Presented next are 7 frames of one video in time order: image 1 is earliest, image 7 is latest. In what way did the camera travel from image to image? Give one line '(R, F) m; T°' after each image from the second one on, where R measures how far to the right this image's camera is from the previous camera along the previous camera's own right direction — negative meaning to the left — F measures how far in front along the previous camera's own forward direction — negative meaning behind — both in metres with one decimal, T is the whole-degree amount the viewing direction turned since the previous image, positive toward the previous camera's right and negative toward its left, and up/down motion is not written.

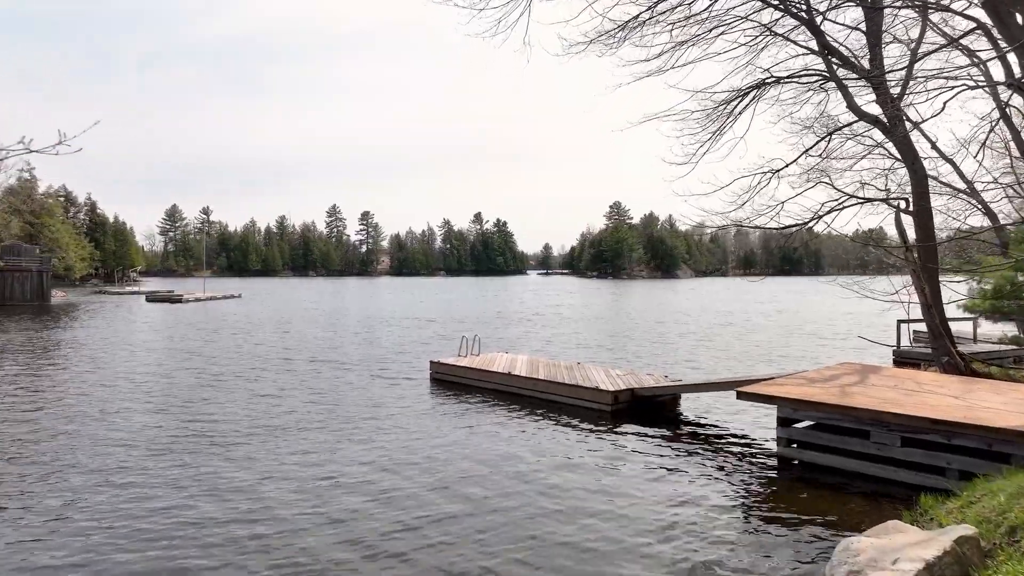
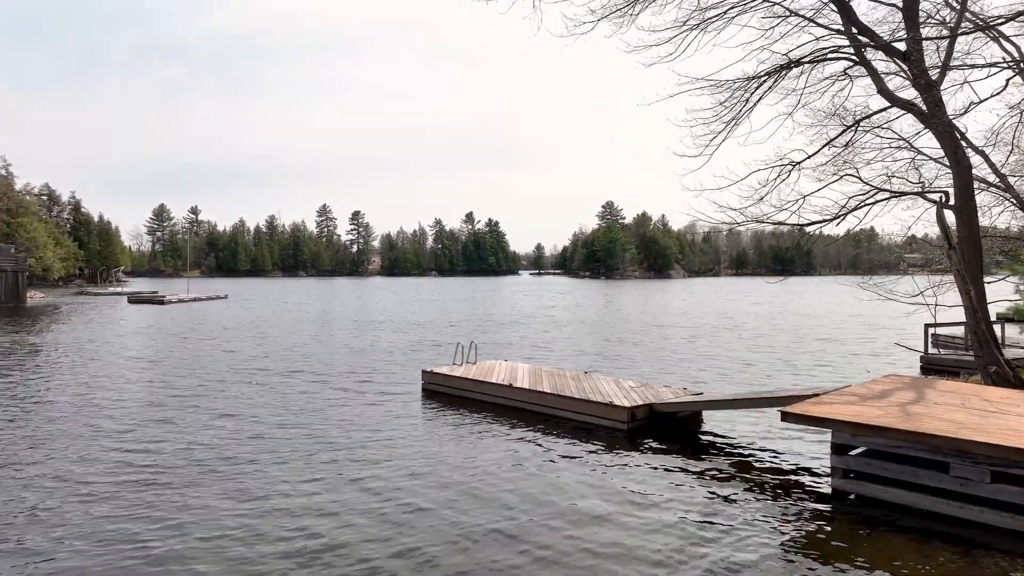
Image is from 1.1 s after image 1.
(-0.2, +1.3) m; +1°
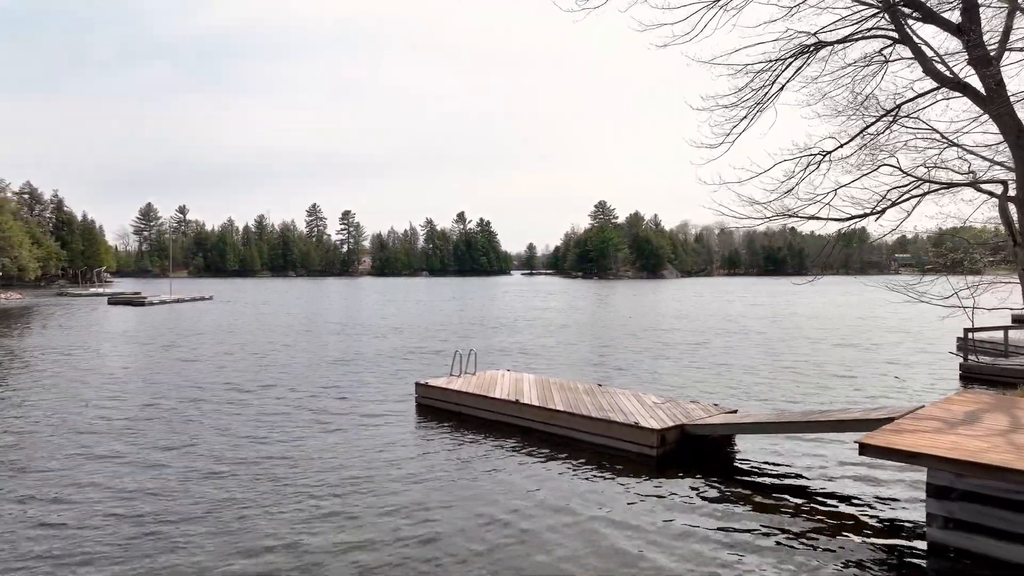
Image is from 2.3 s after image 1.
(-0.2, +1.4) m; +1°
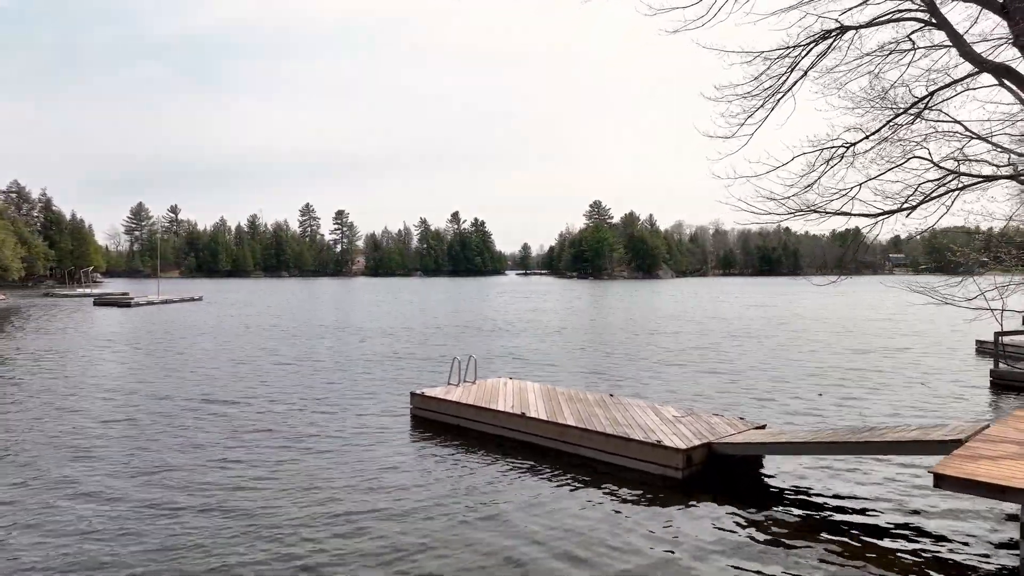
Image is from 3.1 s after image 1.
(-0.2, +0.9) m; +1°
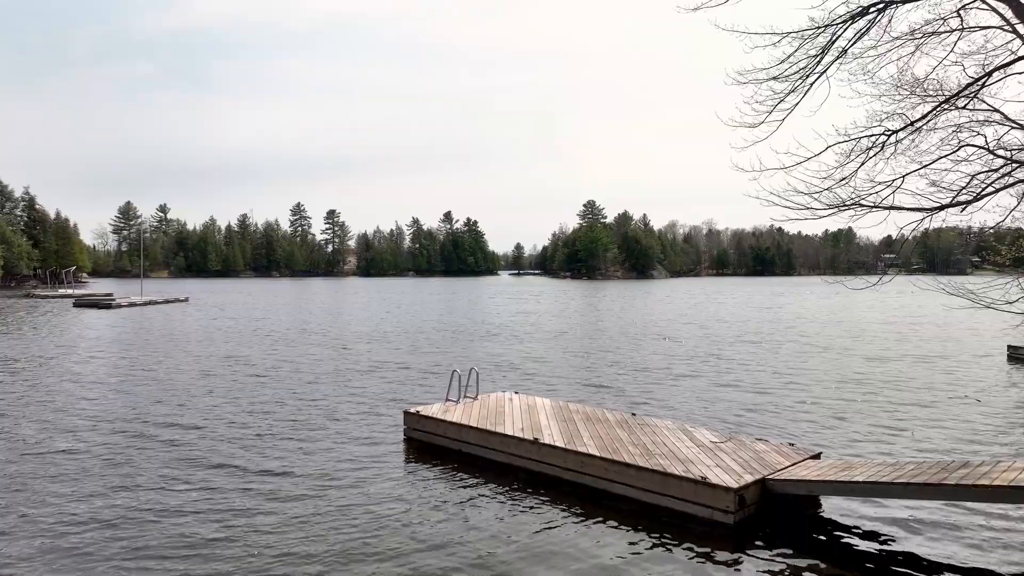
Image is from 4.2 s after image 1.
(-0.2, +1.3) m; +1°
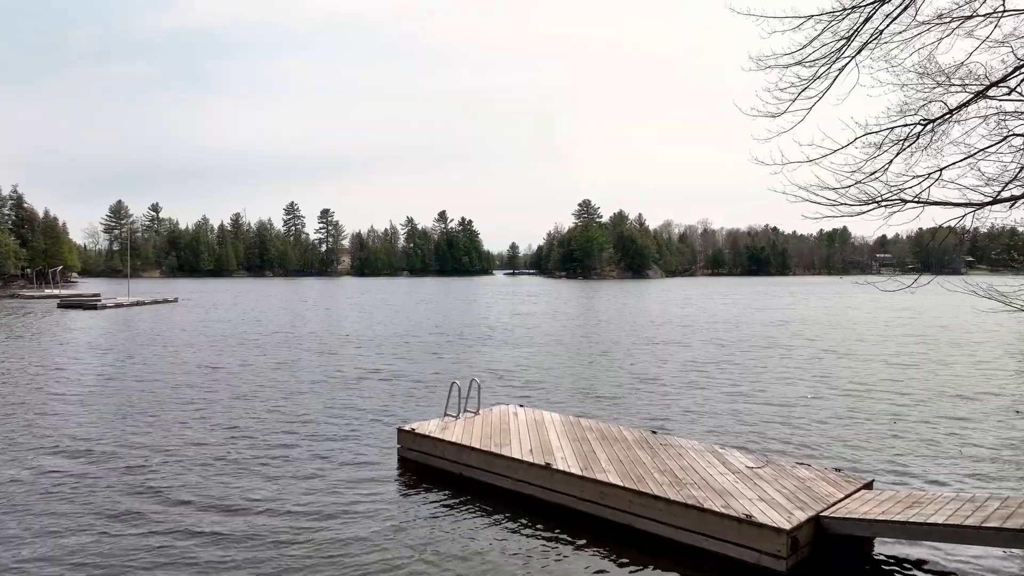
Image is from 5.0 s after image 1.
(-0.1, +0.9) m; 0°
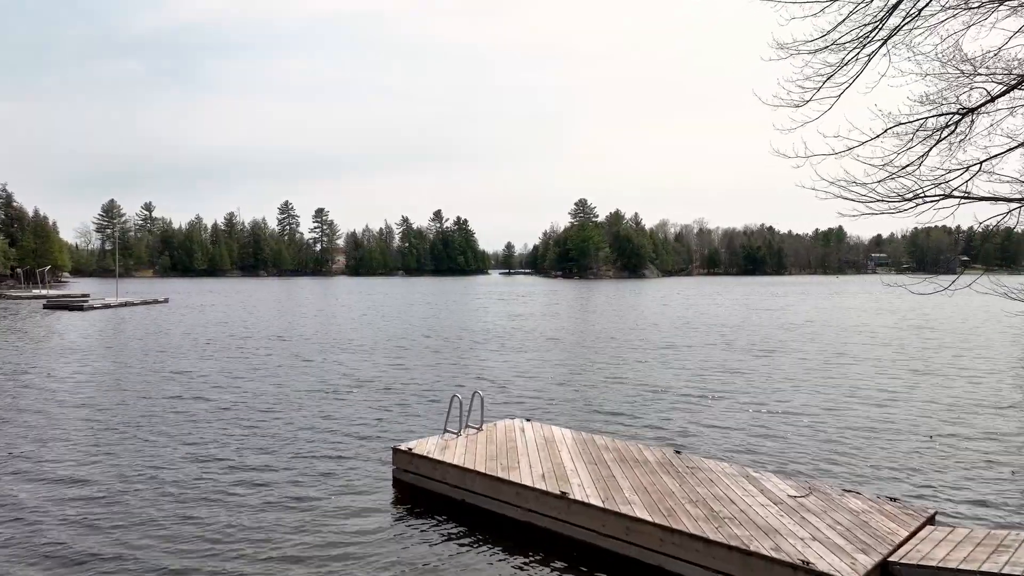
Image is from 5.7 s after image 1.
(-0.1, +0.8) m; 0°
